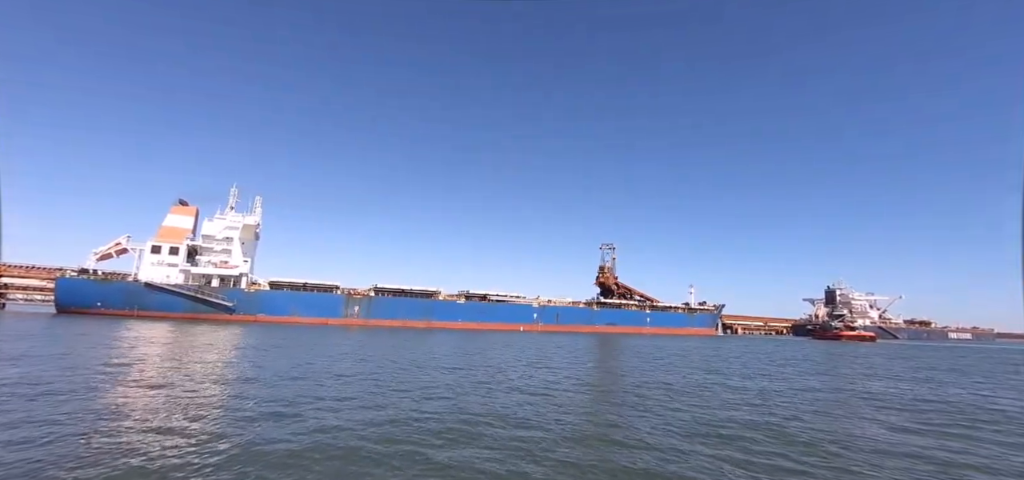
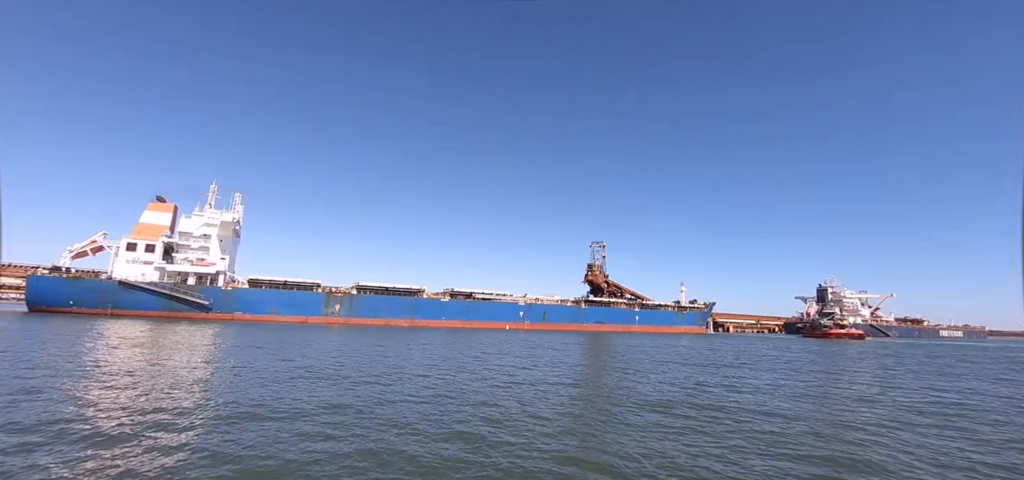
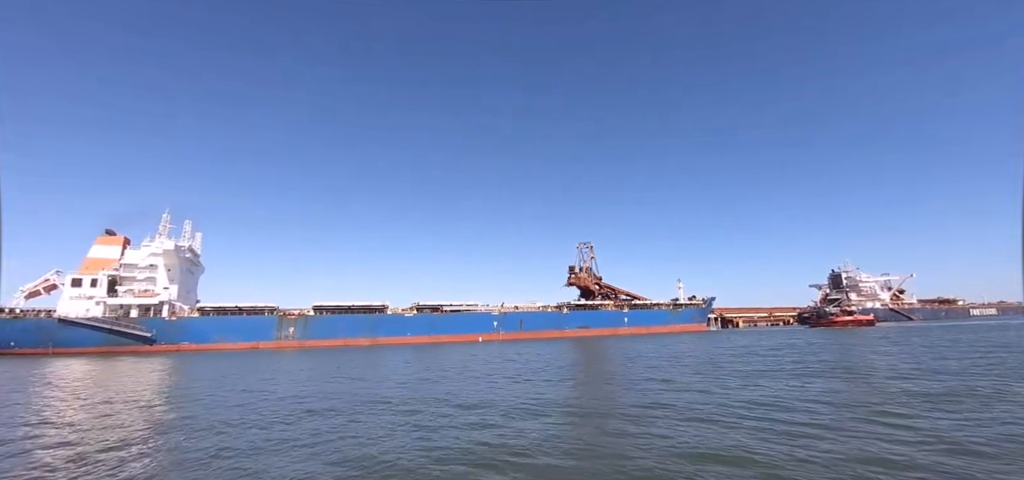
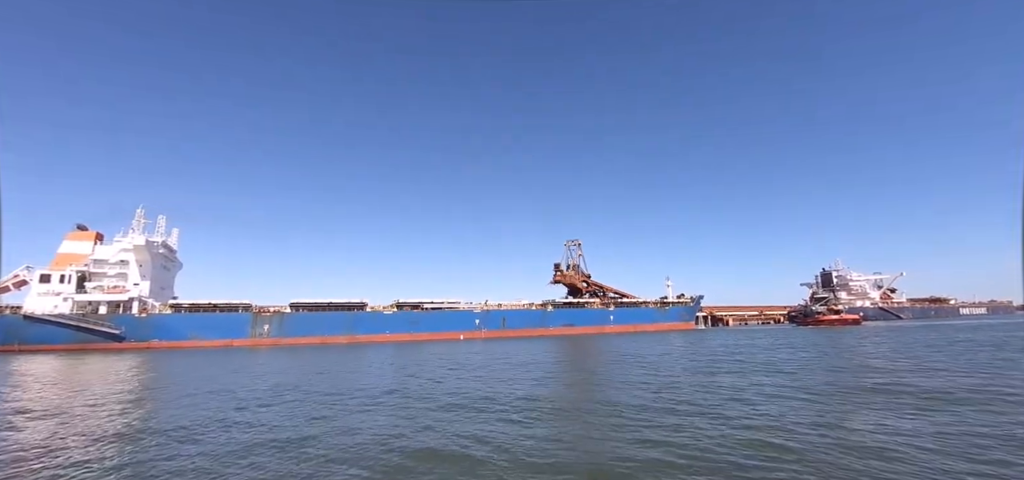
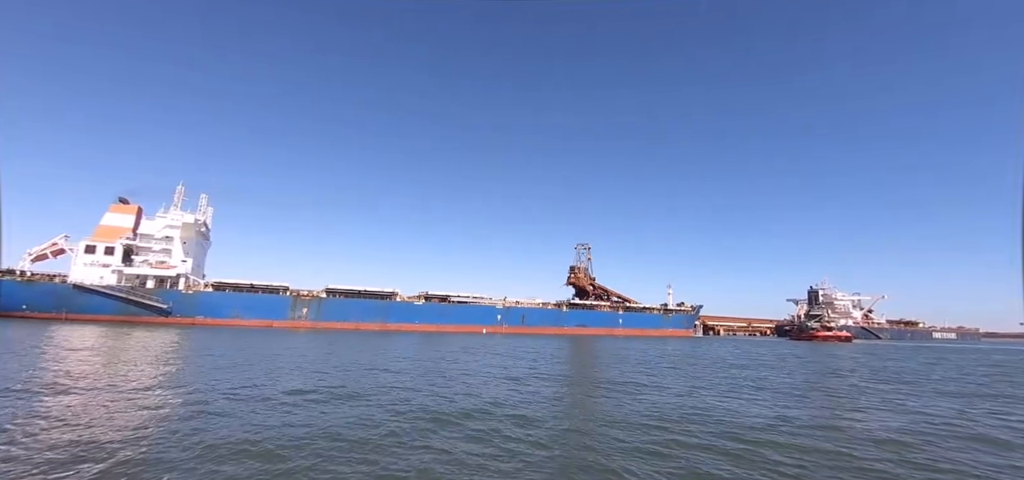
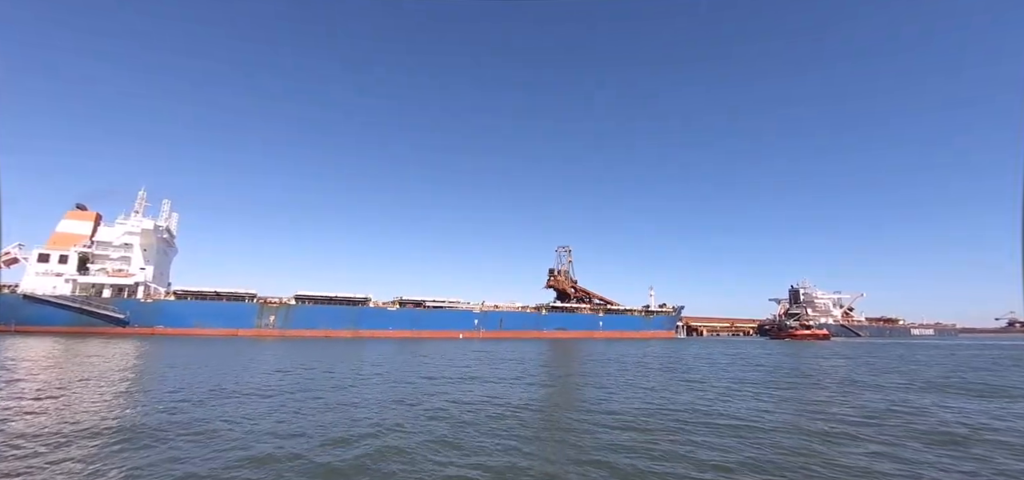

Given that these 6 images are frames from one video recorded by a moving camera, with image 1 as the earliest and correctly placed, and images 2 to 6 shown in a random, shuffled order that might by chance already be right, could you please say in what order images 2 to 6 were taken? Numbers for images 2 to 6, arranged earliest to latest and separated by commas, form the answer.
2, 5, 6, 3, 4
